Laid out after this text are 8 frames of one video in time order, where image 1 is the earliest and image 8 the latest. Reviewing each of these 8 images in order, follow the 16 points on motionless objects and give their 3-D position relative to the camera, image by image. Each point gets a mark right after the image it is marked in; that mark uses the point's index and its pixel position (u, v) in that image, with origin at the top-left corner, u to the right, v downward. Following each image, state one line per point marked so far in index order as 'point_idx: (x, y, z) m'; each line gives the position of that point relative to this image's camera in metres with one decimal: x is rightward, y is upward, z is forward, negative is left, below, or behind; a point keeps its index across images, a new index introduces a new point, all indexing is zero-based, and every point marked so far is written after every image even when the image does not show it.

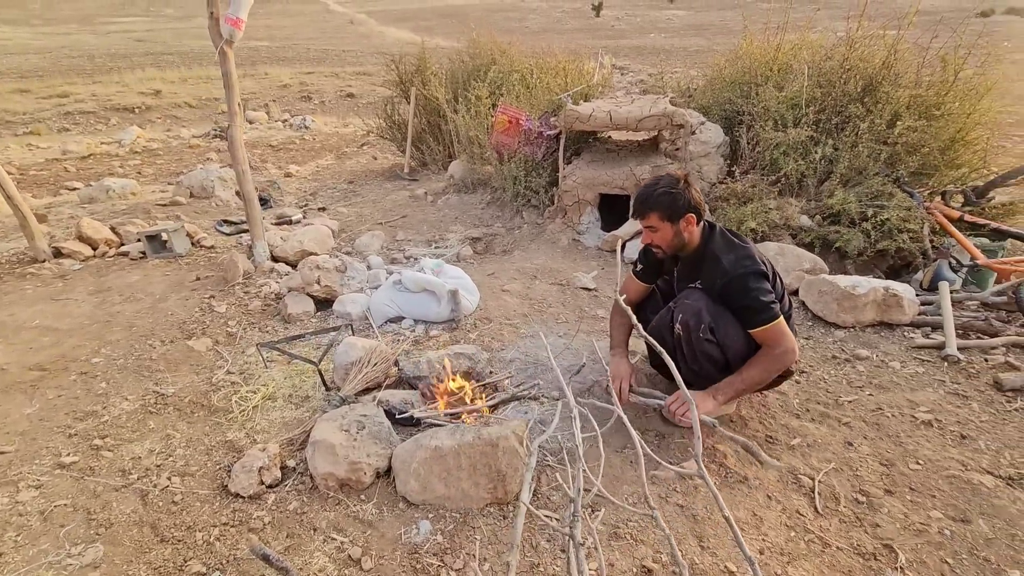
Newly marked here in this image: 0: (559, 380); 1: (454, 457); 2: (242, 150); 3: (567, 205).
0: (+0.2, -0.4, +2.5) m
1: (-0.2, -0.6, +1.8) m
2: (-2.0, +1.0, +3.7) m
3: (+0.5, +0.7, +4.6) m
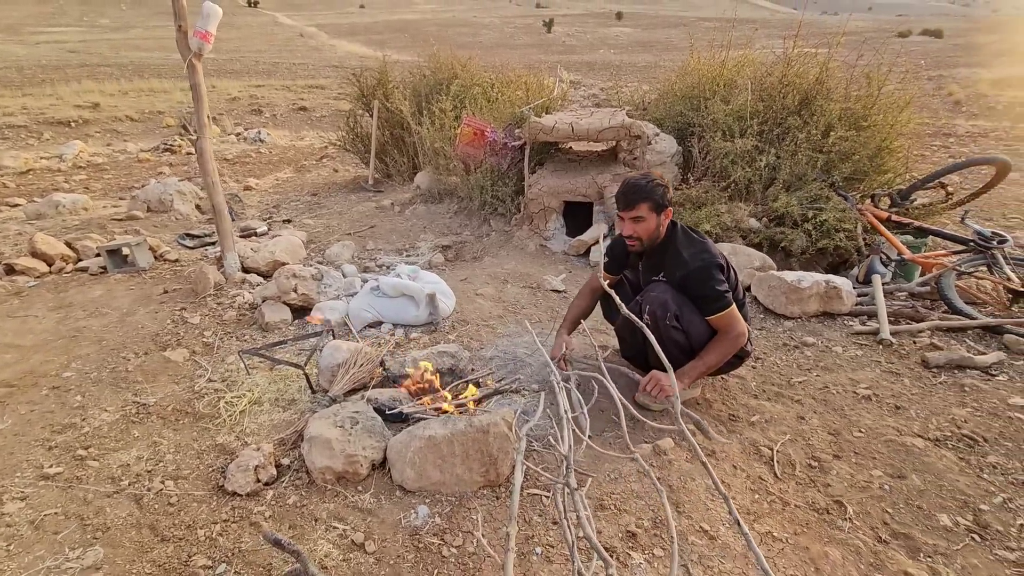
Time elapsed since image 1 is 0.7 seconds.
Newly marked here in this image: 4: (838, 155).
0: (+0.1, -0.4, +2.6) m
1: (-0.2, -0.6, +1.9) m
2: (-2.2, +0.9, +3.7) m
3: (+0.2, +0.7, +4.7) m
4: (+2.8, +1.1, +4.4) m
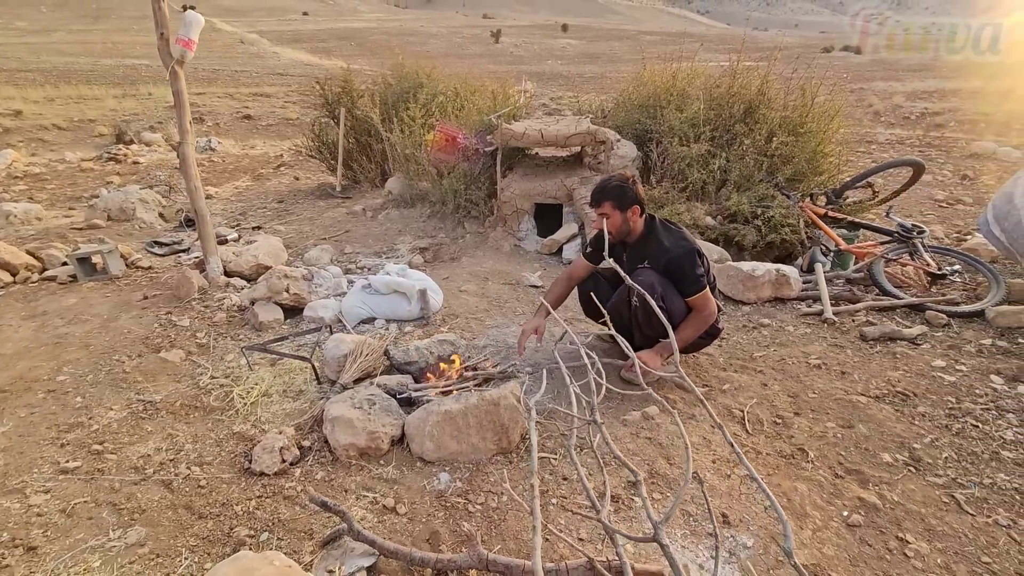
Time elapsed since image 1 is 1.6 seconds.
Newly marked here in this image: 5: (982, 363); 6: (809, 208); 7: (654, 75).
0: (+0.1, -0.4, +2.8) m
1: (-0.2, -0.5, +2.1) m
2: (-2.3, +0.9, +3.8) m
3: (-0.1, +0.7, +5.0) m
4: (+2.6, +1.2, +4.9) m
5: (+2.7, -0.4, +2.9) m
6: (+2.6, +0.7, +4.5) m
7: (+1.6, +2.4, +5.8) m
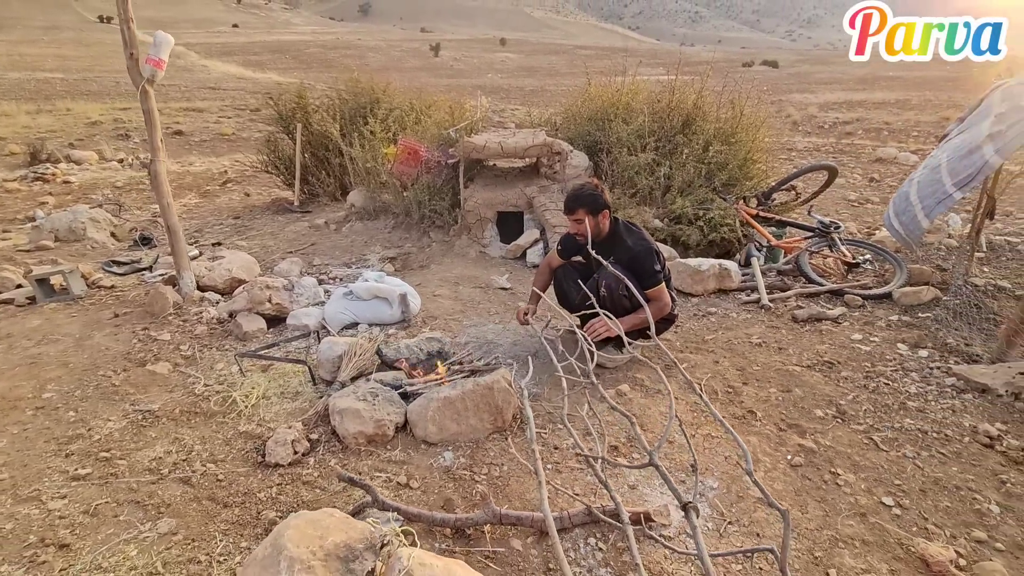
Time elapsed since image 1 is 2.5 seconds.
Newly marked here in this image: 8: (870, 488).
0: (0.0, -0.4, +3.1) m
1: (-0.2, -0.5, +2.3) m
2: (-2.6, +0.8, +3.8) m
3: (-0.4, +0.7, +5.3) m
4: (+2.2, +1.3, +5.4) m
5: (+2.6, -0.3, +3.4) m
6: (+2.3, +0.8, +5.1) m
7: (+1.1, +2.4, +6.3) m
8: (+1.5, -0.8, +2.1) m
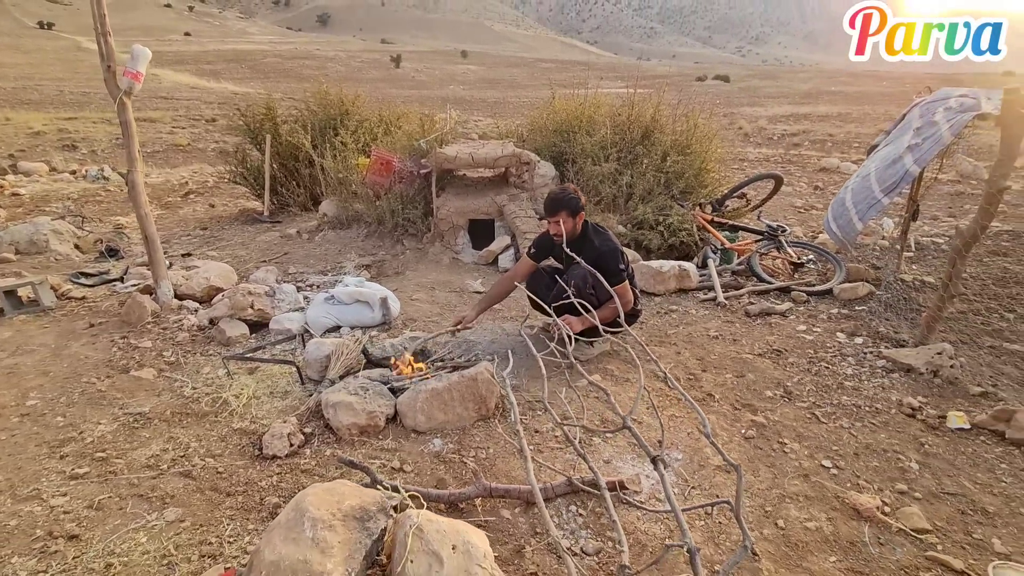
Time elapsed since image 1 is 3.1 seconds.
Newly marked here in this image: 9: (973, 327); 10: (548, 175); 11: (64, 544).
0: (-0.1, -0.4, +3.3) m
1: (-0.3, -0.5, +2.5) m
2: (-2.8, +0.7, +3.9) m
3: (-0.7, +0.6, +5.4) m
4: (+1.8, +1.3, +5.8) m
5: (+2.4, -0.3, +3.8) m
6: (+2.0, +0.8, +5.4) m
7: (+0.7, +2.4, +6.6) m
8: (+1.4, -0.8, +2.4) m
9: (+3.3, -0.3, +3.6) m
10: (+0.4, +1.2, +5.7) m
11: (-1.7, -1.0, +1.9) m
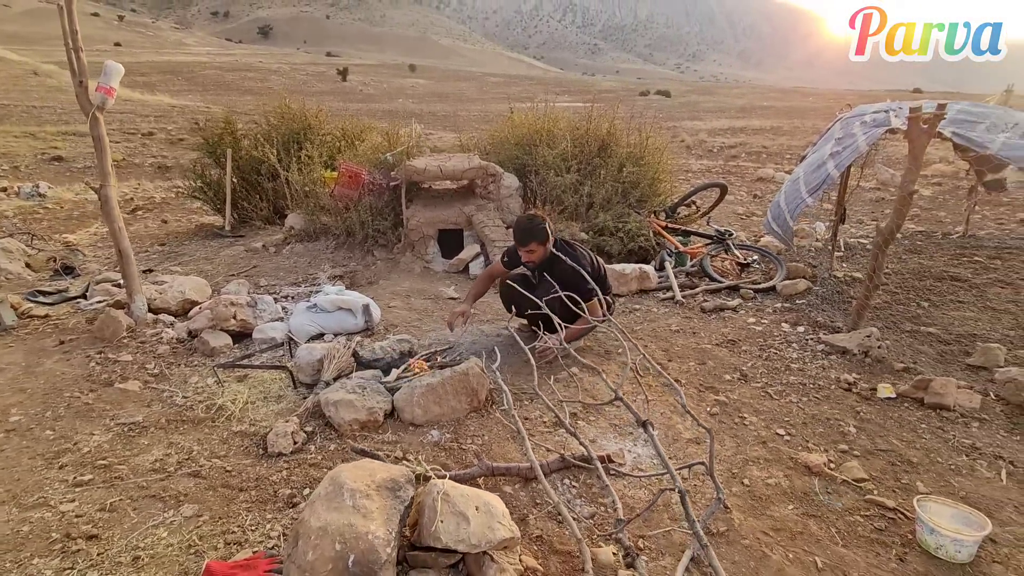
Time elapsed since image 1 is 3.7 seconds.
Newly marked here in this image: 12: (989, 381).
0: (-0.3, -0.4, +3.5) m
1: (-0.4, -0.5, +2.7) m
2: (-3.0, +0.6, +3.8) m
3: (-1.1, +0.5, +5.6) m
4: (+1.4, +1.3, +6.2) m
5: (+2.2, -0.2, +4.2) m
6: (+1.6, +0.8, +5.9) m
7: (+0.2, +2.3, +6.9) m
8: (+1.4, -0.7, +2.7) m
9: (+3.1, -0.2, +4.1) m
10: (0.0, +1.2, +5.9) m
11: (-1.6, -1.0, +2.0) m
12: (+2.9, -0.6, +3.1) m
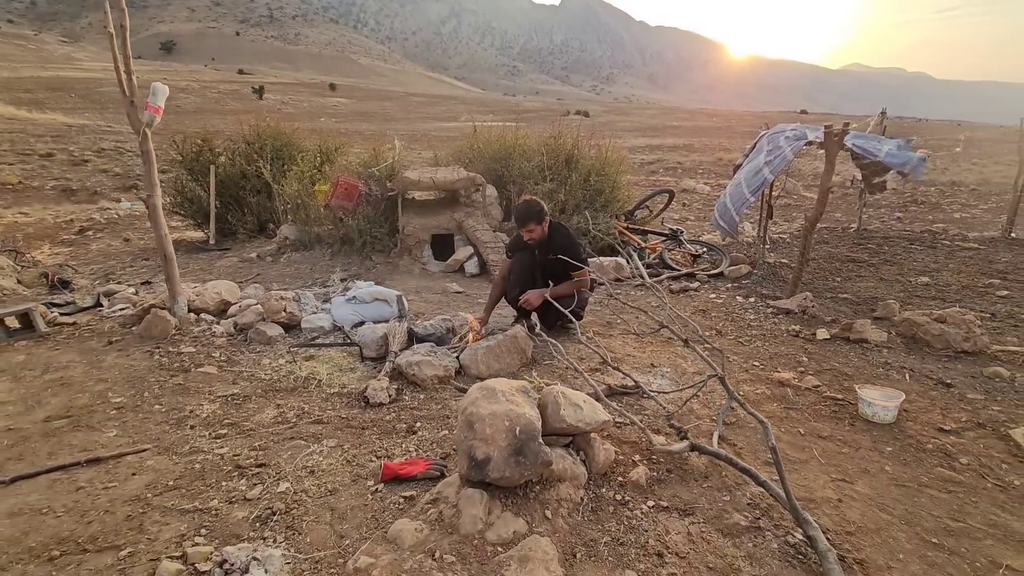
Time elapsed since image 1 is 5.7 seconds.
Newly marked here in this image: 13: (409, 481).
0: (-0.1, -0.3, +4.2) m
1: (-0.1, -0.4, +3.4) m
2: (-2.9, +0.6, +4.2) m
3: (-1.2, +0.5, +6.2) m
4: (+1.2, +1.3, +7.1) m
5: (+2.2, -0.1, +5.2) m
6: (+1.4, +0.9, +6.8) m
7: (-0.2, +2.3, +7.7) m
8: (+1.6, -0.5, +3.6) m
9: (+3.1, 0.0, +5.3) m
10: (-0.2, +1.2, +6.7) m
11: (-1.2, -0.9, +2.4) m
12: (+3.1, -0.3, +4.2) m
13: (-0.5, -0.9, +2.3) m
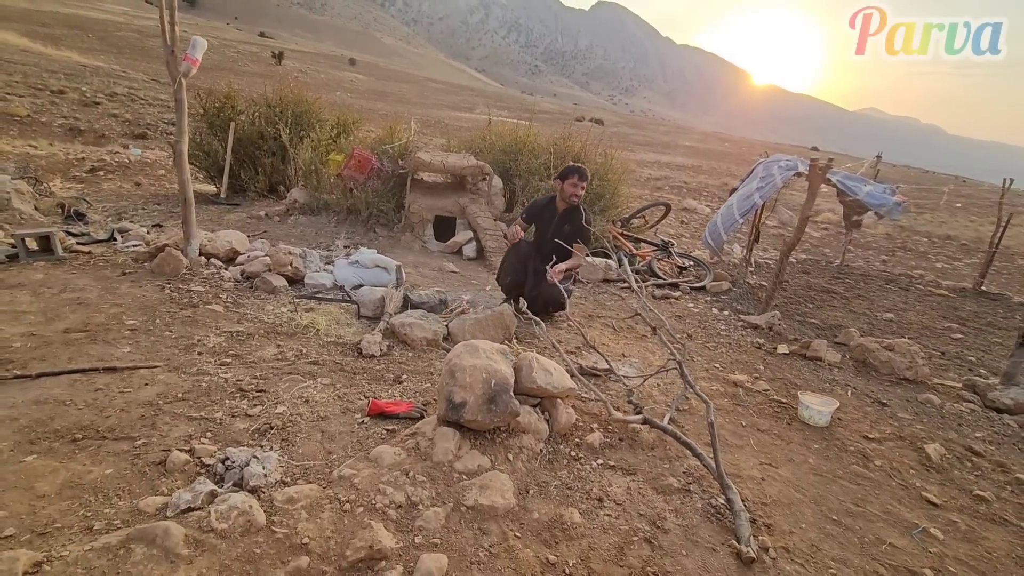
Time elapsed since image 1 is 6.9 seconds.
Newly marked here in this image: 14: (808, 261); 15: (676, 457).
0: (-0.2, -0.1, +4.5) m
1: (-0.2, -0.2, +3.7) m
2: (-2.8, +1.1, +4.4) m
3: (-1.2, +0.8, +6.5) m
4: (+1.2, +1.3, +7.4) m
5: (+2.1, -0.2, +5.6) m
6: (+1.4, +0.8, +7.1) m
7: (-0.1, +2.5, +8.0) m
8: (+1.5, -0.6, +3.9) m
9: (+3.0, -0.2, +5.6) m
10: (-0.2, +1.4, +7.0) m
11: (-1.4, -0.6, +2.7) m
12: (+3.0, -0.5, +4.5) m
13: (-0.6, -0.7, +2.6) m
14: (+4.6, +0.5, +8.0) m
15: (+0.8, -0.9, +2.6) m
